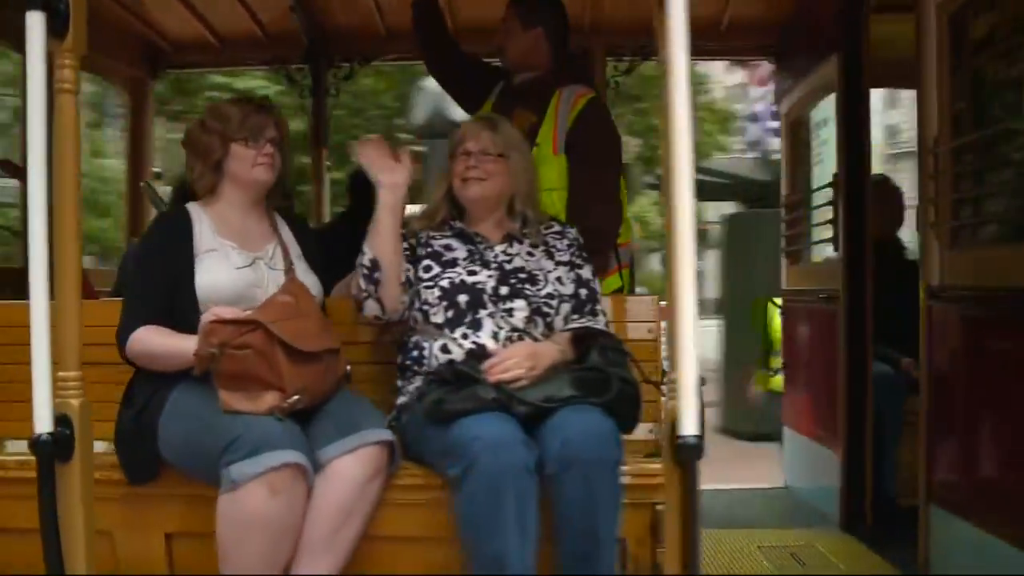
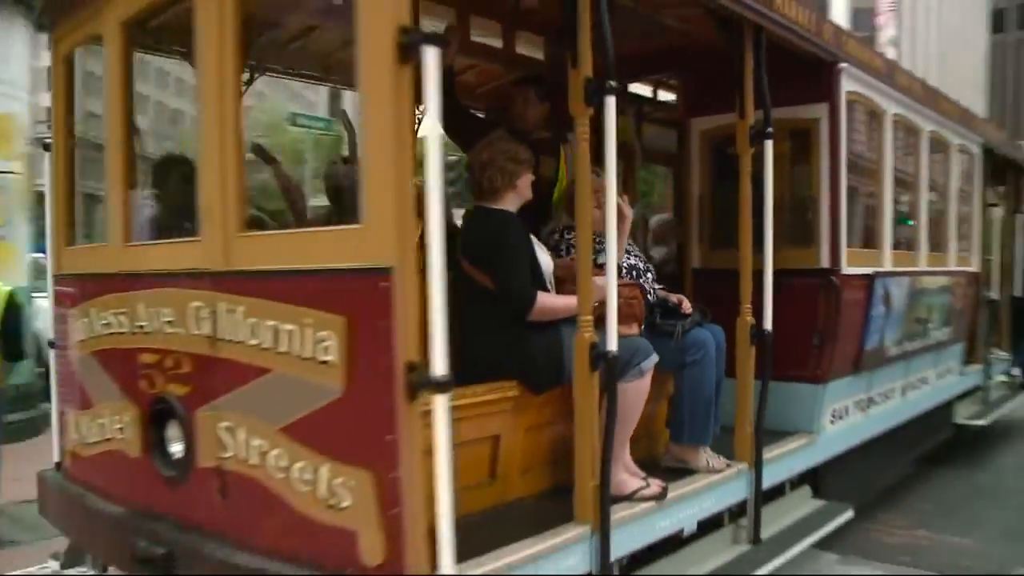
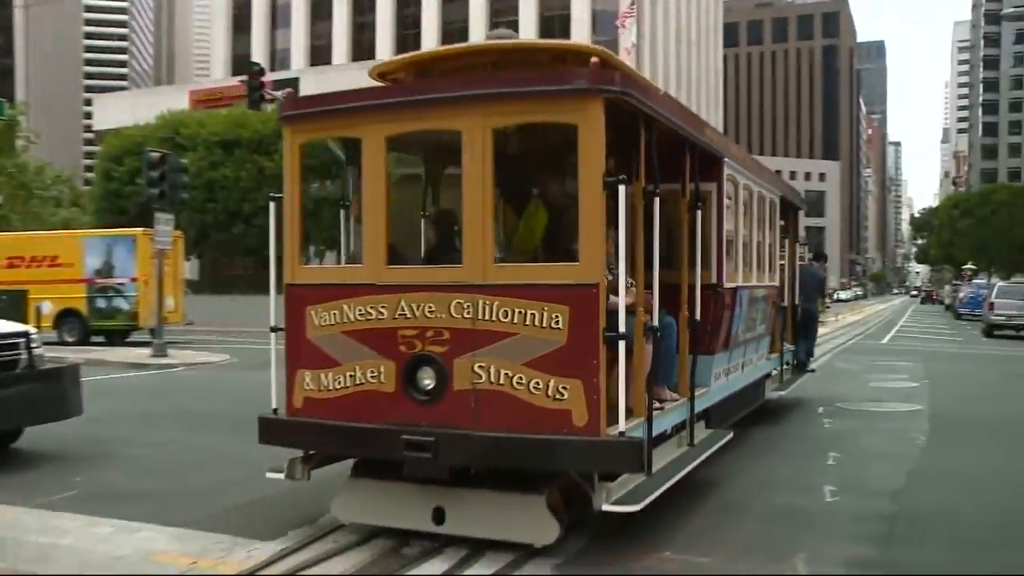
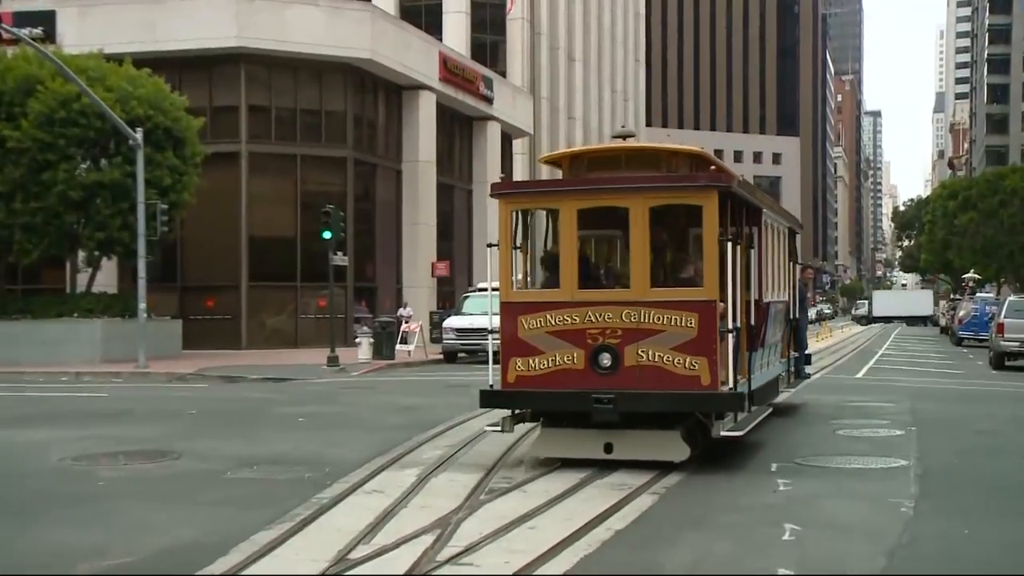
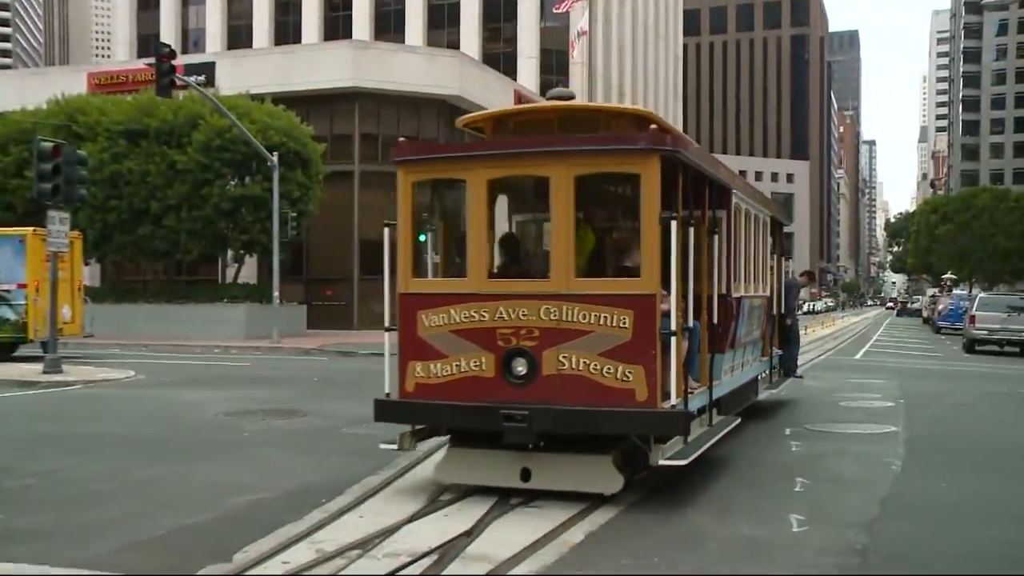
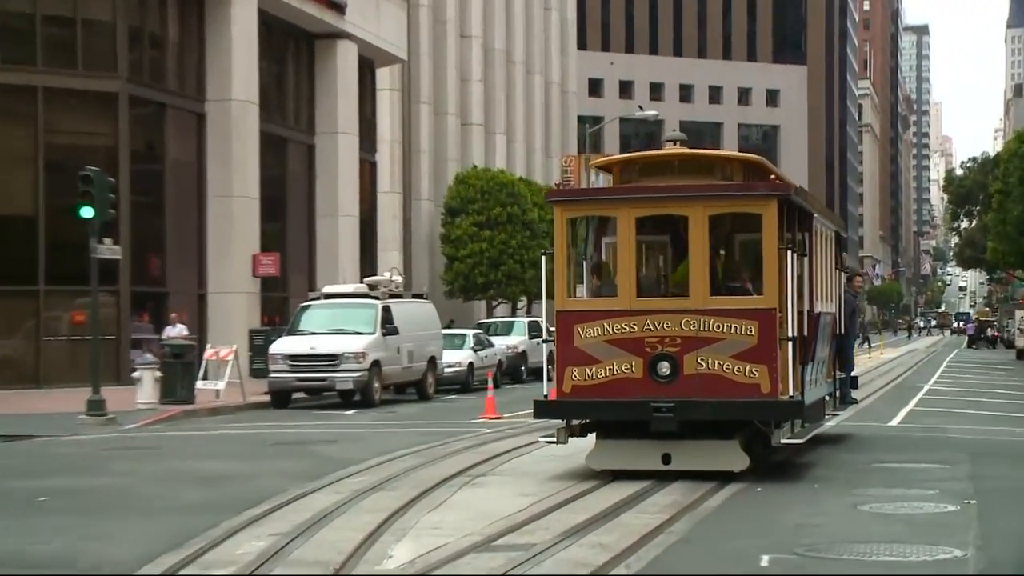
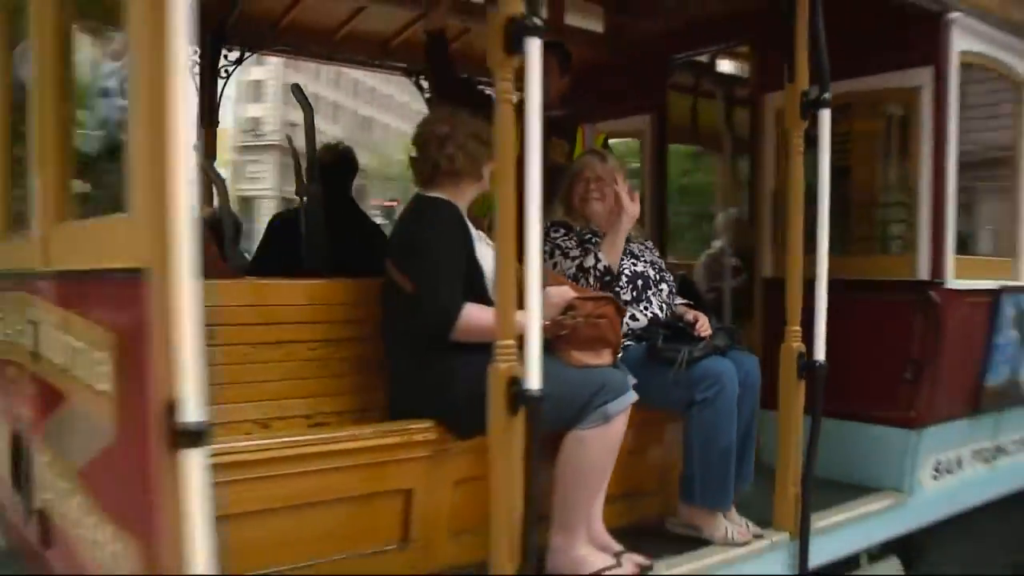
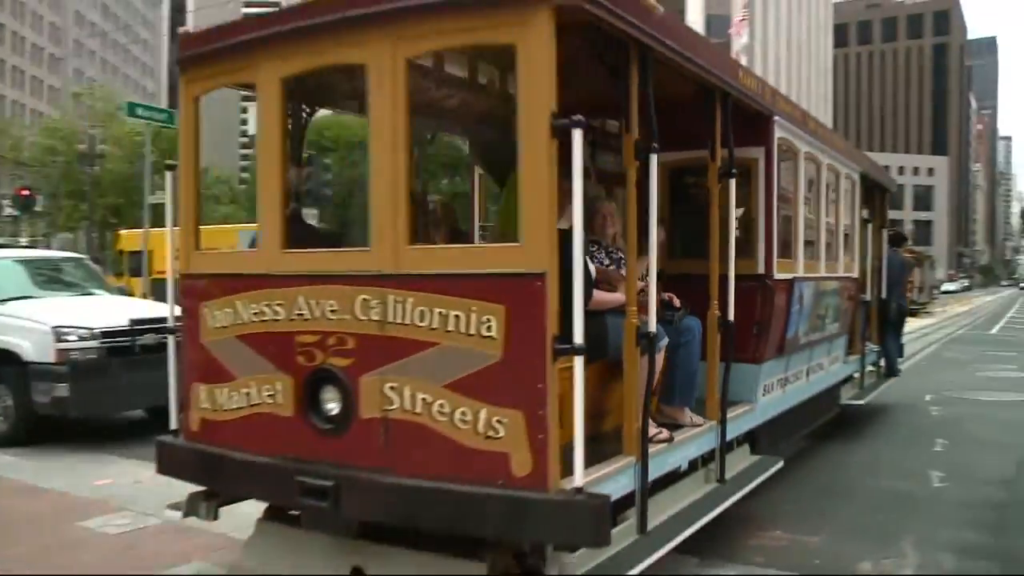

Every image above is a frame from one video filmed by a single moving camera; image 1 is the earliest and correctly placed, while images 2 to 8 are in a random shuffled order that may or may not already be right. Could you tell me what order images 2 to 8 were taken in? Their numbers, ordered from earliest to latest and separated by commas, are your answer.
7, 2, 8, 3, 5, 4, 6
